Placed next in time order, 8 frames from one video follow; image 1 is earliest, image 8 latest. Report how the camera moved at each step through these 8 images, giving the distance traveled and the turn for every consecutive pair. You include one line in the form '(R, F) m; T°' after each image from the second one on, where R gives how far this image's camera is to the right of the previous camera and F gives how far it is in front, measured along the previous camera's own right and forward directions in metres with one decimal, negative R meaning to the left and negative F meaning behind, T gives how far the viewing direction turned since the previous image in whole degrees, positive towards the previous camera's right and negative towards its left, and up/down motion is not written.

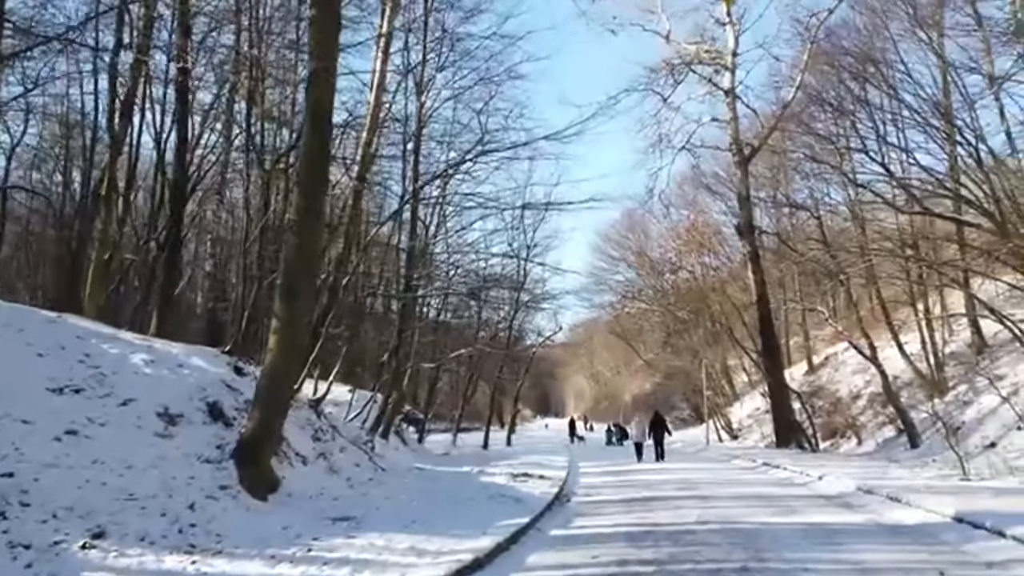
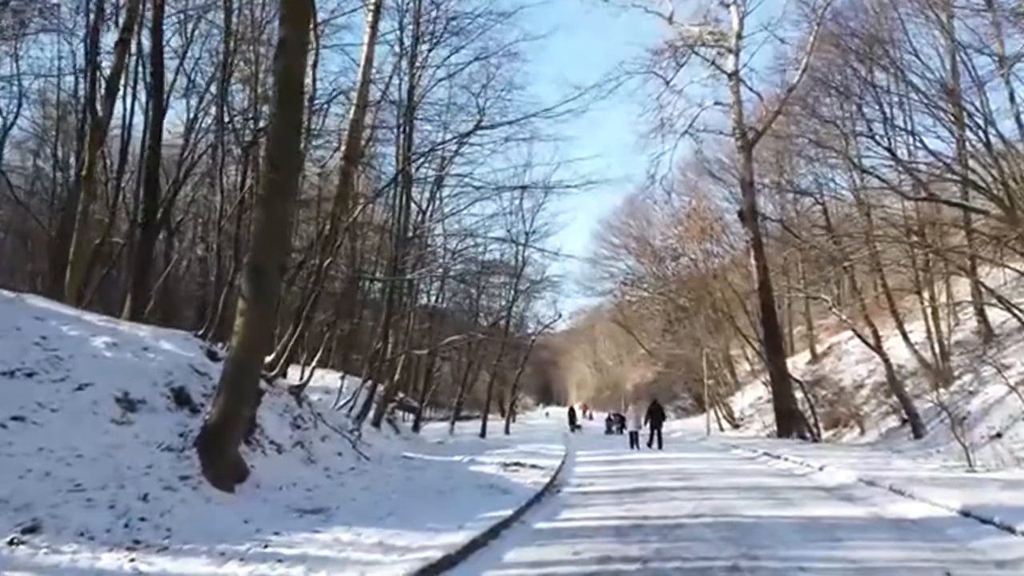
(+0.2, +0.5) m; 0°
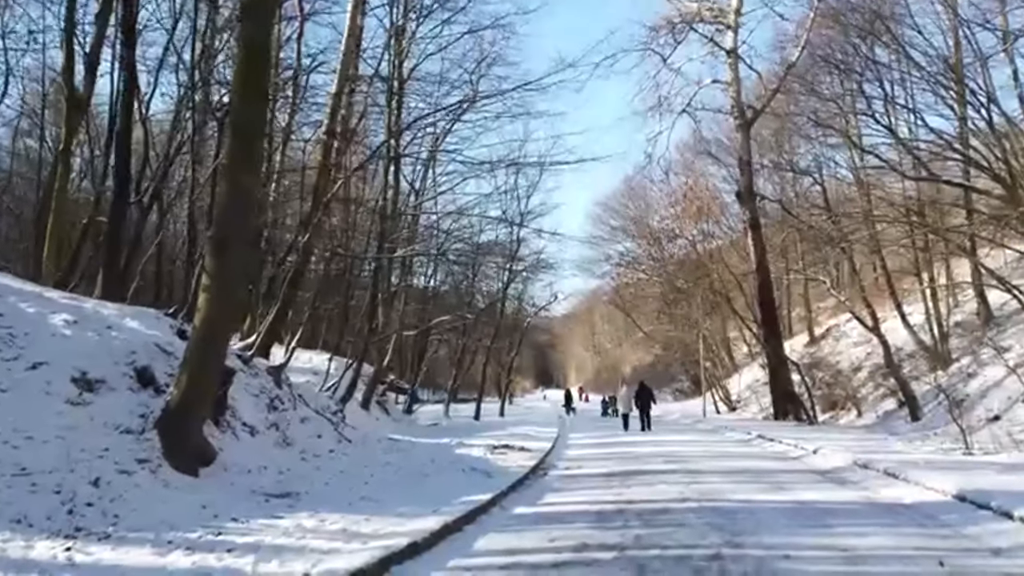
(+0.2, +0.4) m; 0°
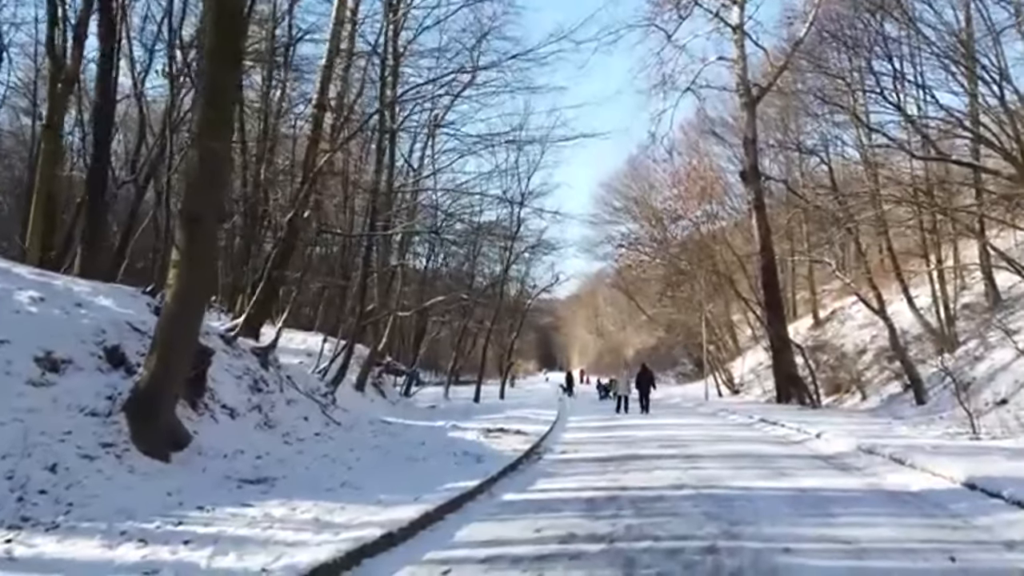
(+0.1, +0.4) m; 0°
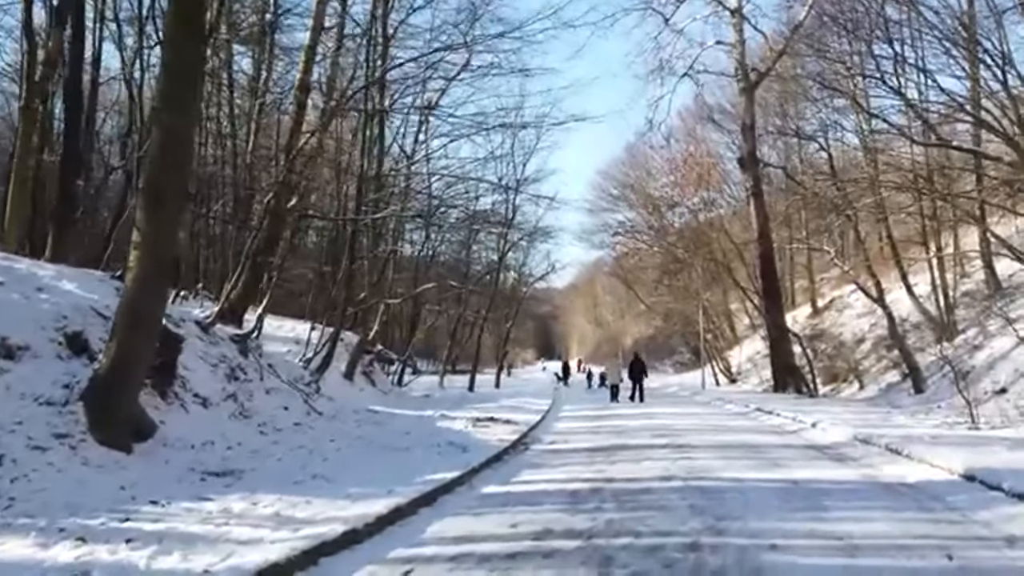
(+0.2, +0.4) m; 0°
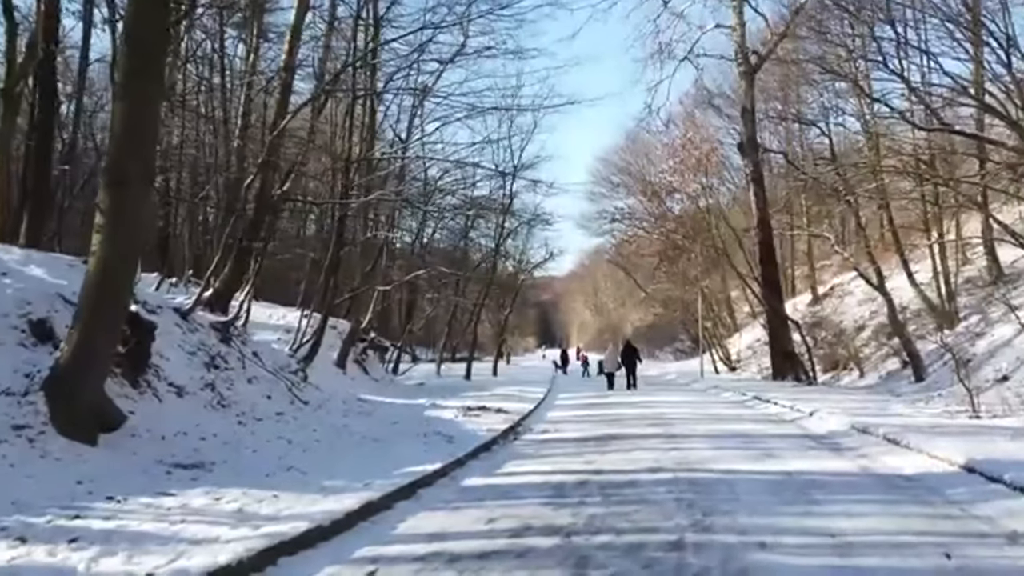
(+0.2, +0.3) m; 0°
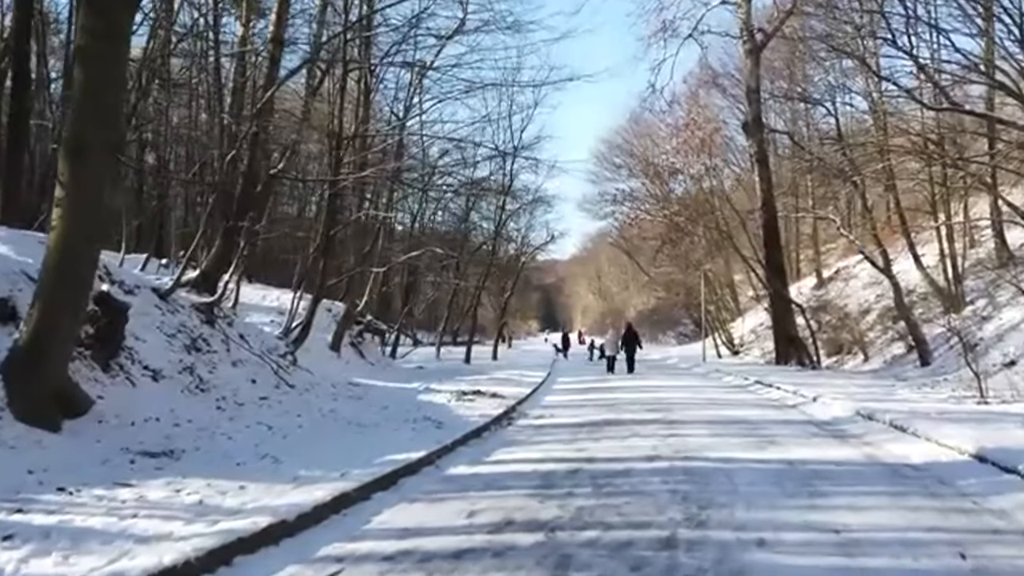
(+0.1, +0.4) m; 0°
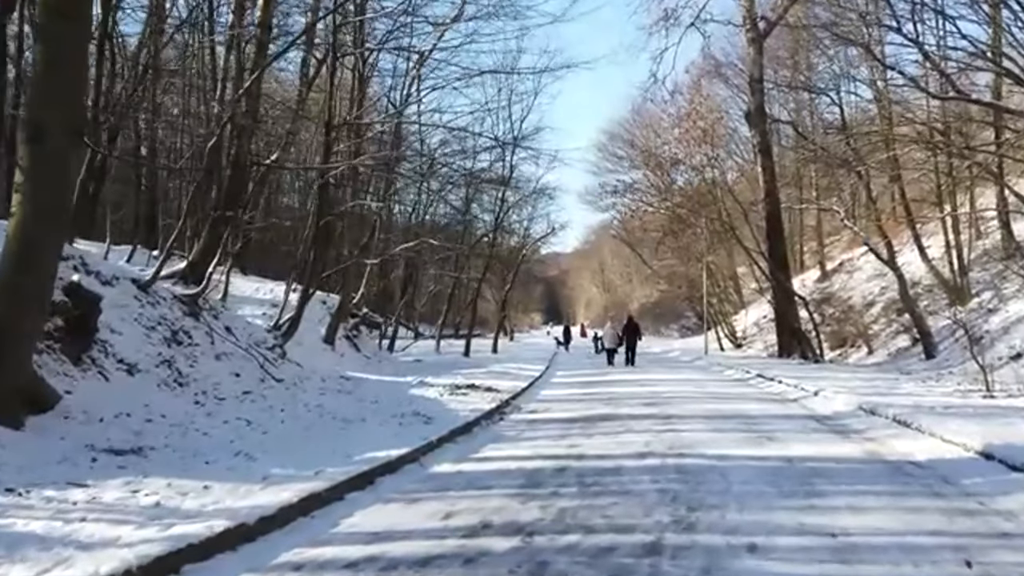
(+0.1, +0.3) m; 0°
